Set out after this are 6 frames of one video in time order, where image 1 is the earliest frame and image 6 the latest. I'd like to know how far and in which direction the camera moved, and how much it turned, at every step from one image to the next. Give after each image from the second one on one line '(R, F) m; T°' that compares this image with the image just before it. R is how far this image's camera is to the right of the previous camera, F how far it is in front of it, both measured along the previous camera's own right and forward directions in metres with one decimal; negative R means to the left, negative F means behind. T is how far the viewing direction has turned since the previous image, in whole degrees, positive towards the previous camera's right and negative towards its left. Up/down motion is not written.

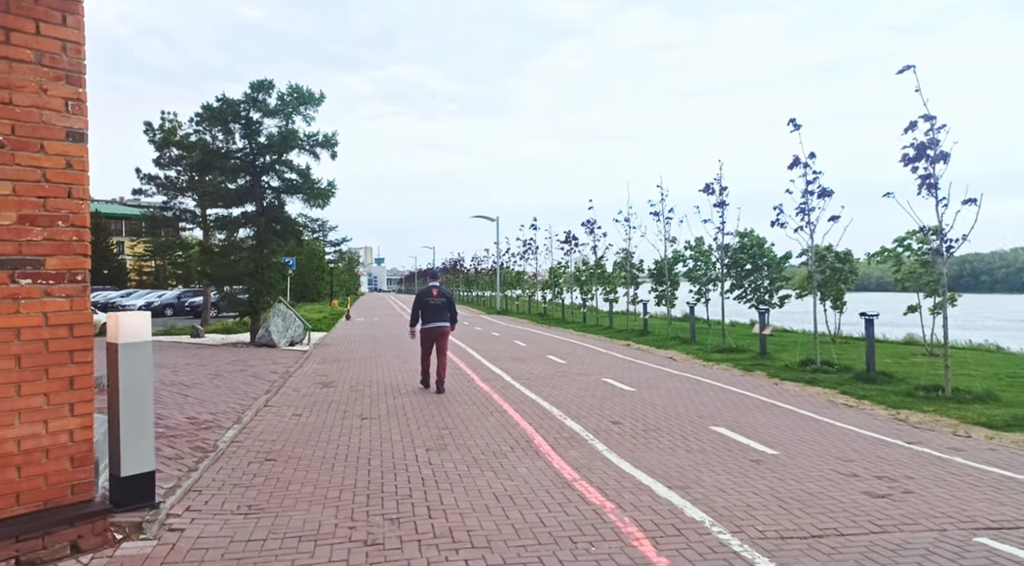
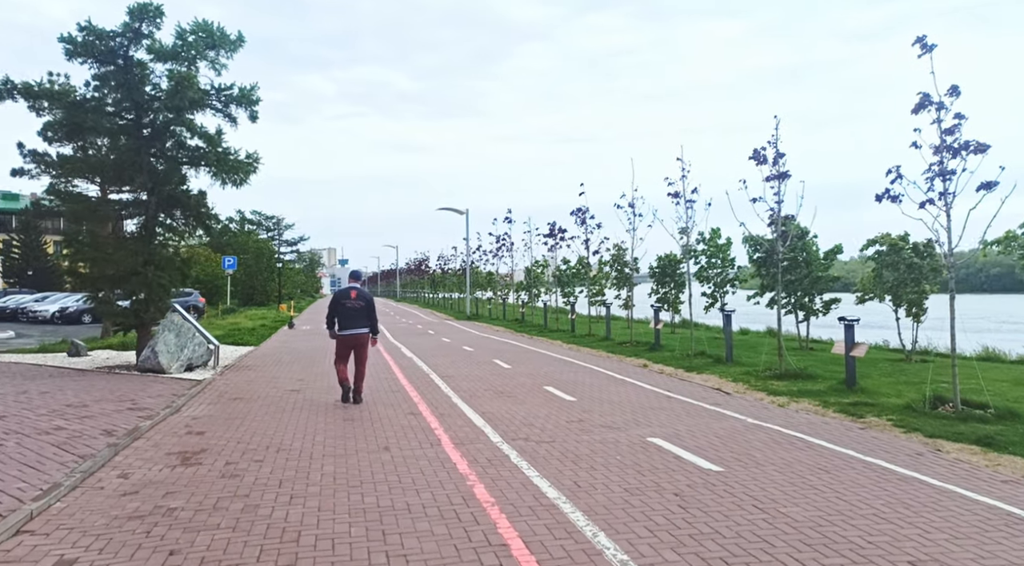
(-0.3, +5.0) m; +3°
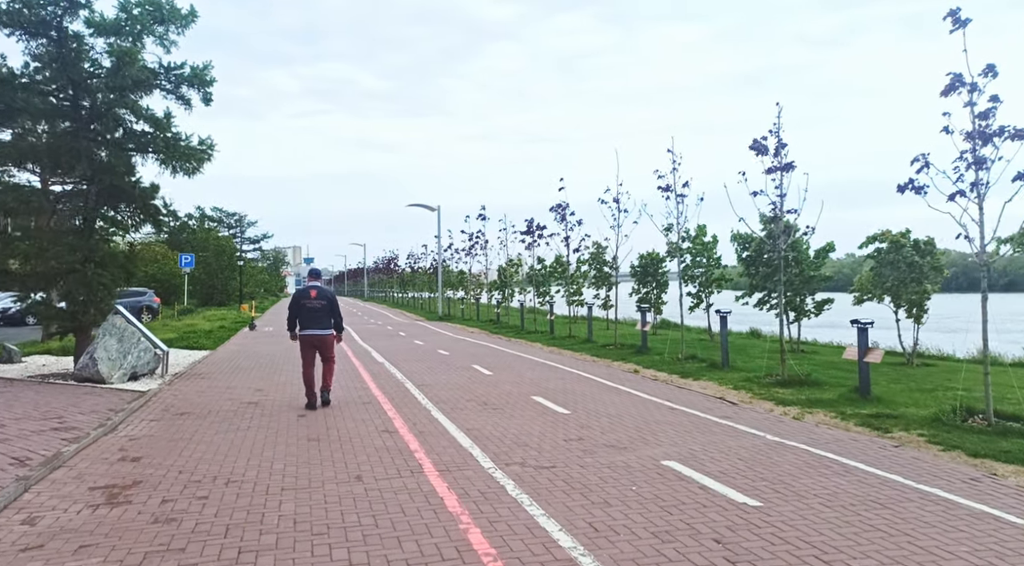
(-0.3, +1.1) m; +3°
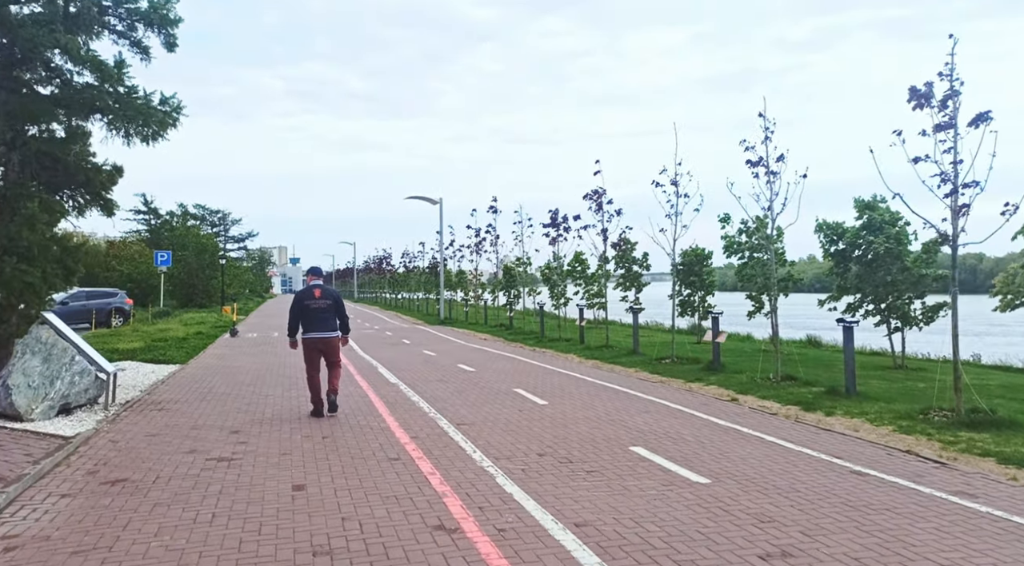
(-1.1, +3.4) m; +1°
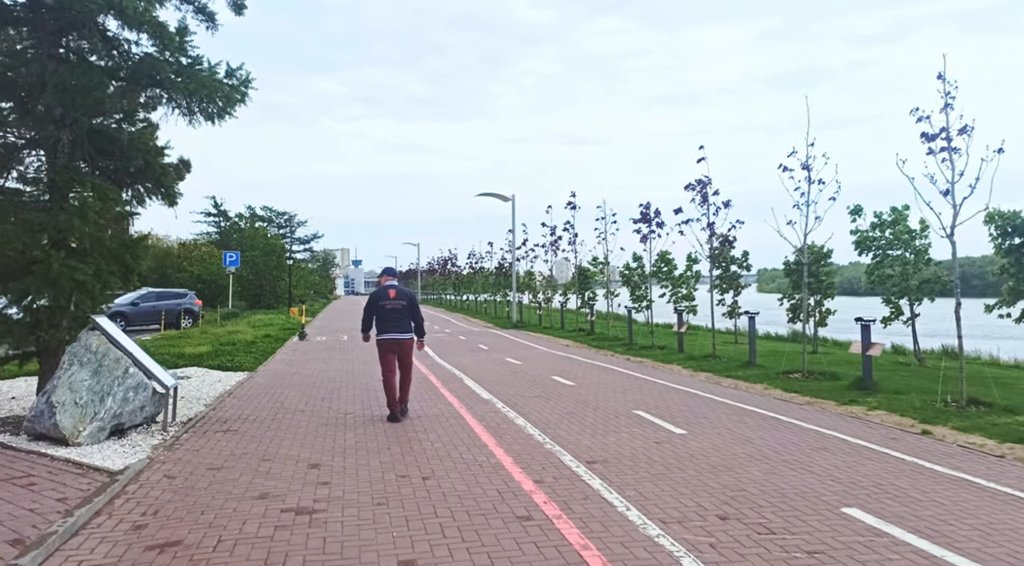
(-0.9, +1.9) m; -5°
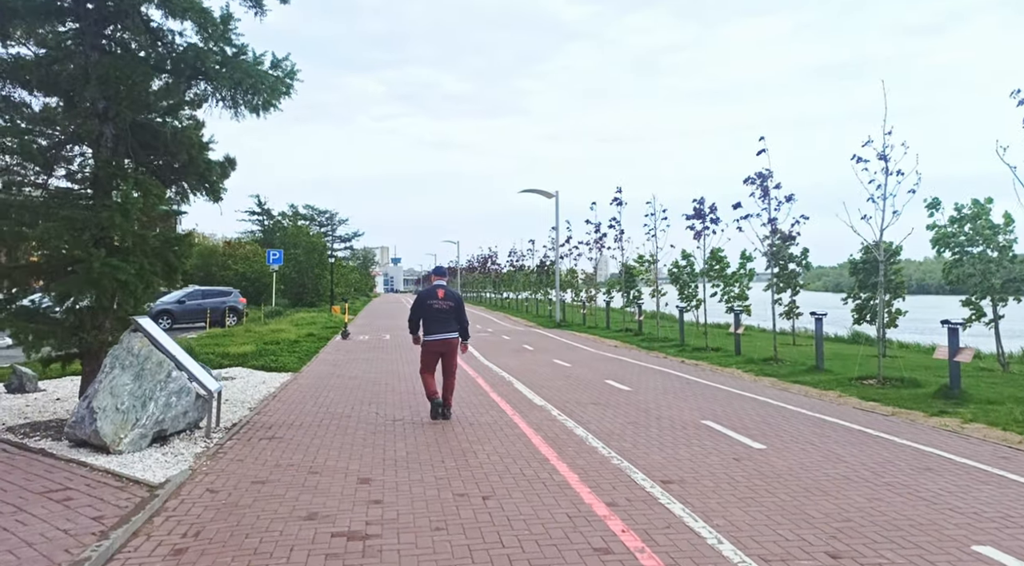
(-0.3, +0.6) m; -3°
